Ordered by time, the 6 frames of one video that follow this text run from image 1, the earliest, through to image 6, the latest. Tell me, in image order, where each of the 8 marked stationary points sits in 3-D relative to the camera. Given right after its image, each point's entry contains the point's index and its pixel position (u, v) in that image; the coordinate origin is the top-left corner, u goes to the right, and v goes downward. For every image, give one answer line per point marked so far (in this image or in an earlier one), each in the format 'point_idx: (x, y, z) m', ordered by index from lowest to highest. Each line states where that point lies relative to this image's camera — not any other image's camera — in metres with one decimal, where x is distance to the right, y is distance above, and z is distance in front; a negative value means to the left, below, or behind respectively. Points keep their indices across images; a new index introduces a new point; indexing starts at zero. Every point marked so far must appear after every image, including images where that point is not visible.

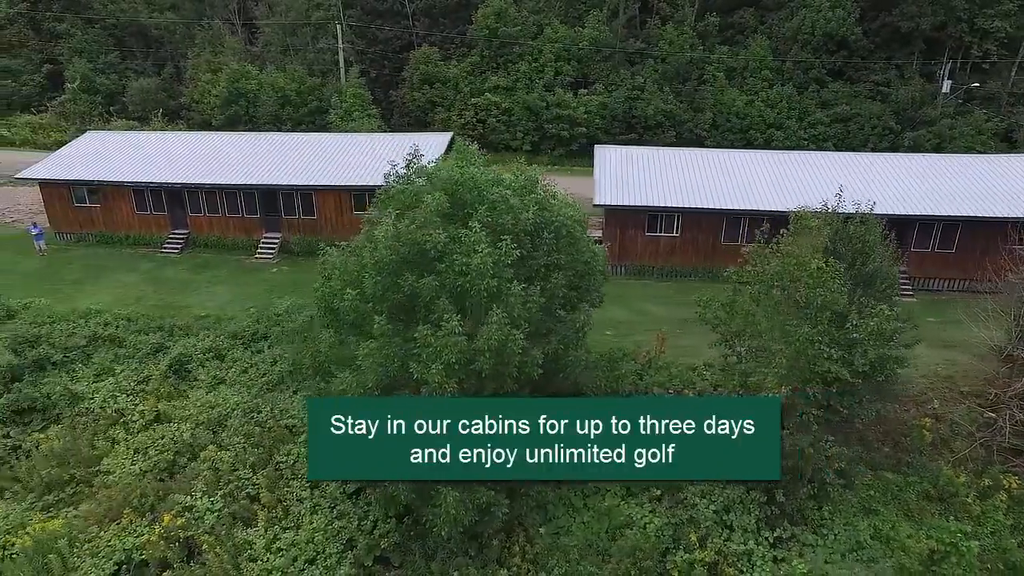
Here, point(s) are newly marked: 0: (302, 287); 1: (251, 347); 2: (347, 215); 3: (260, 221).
0: (-5.7, 0.0, +17.8) m
1: (-6.3, -1.4, +15.2) m
2: (-5.0, +2.2, +19.4) m
3: (-7.9, +2.1, +20.0) m
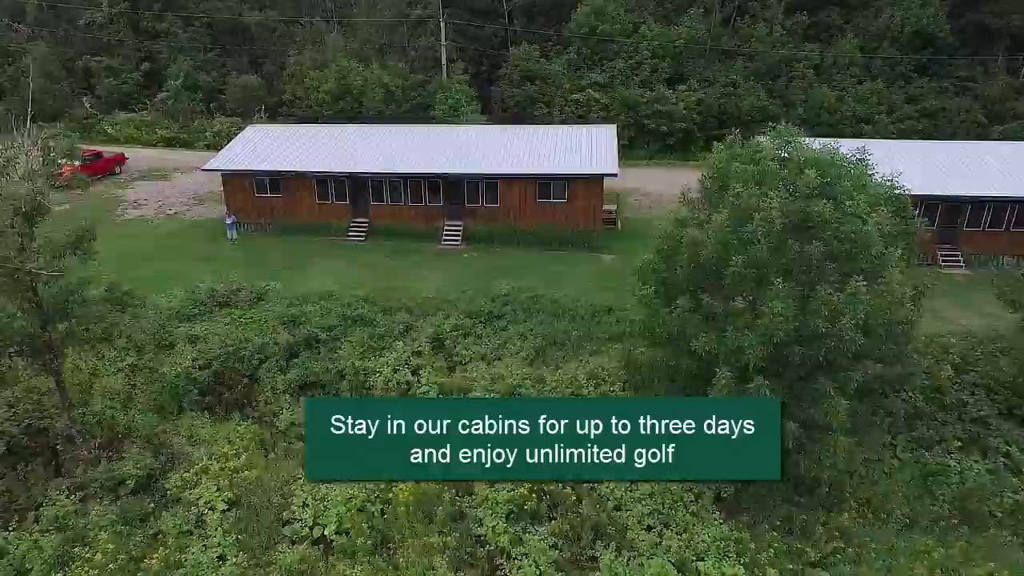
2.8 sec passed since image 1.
0: (0.0, +0.5, +18.7) m
1: (-0.5, -0.9, +16.0) m
2: (+0.7, +2.7, +20.3) m
3: (-2.3, +2.6, +20.8) m
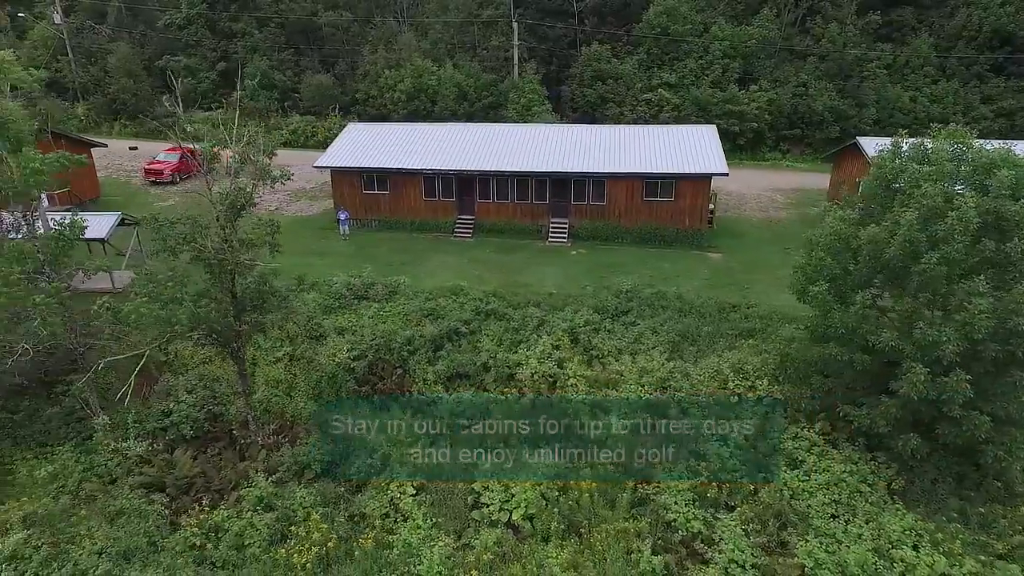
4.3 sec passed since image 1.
0: (+3.5, +0.6, +19.1) m
1: (+2.8, -0.8, +16.4) m
2: (+4.1, +2.8, +20.6) m
3: (+1.2, +2.7, +21.2) m
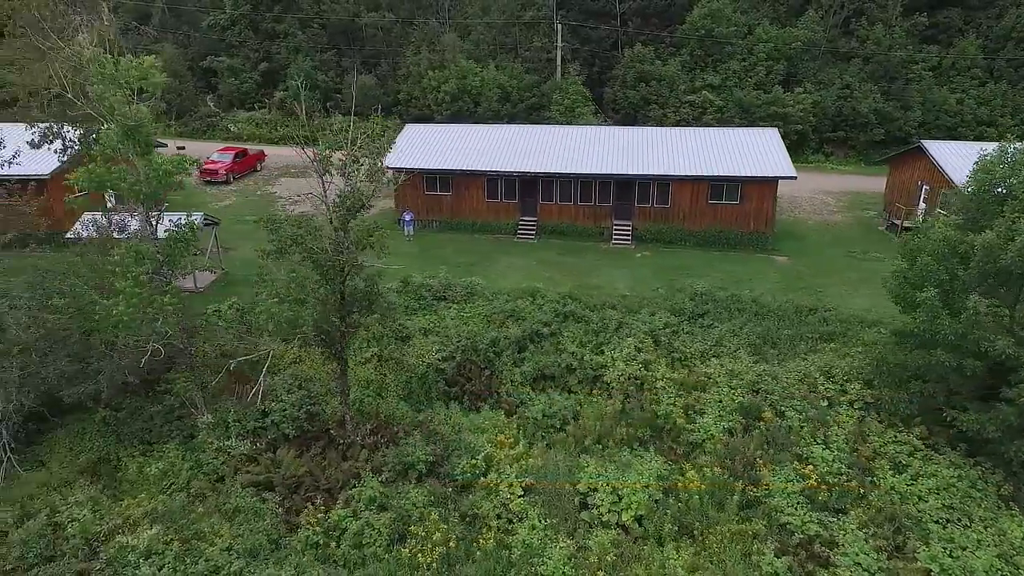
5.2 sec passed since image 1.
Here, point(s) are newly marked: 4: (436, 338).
0: (+5.5, +0.5, +19.1) m
1: (+4.9, -0.9, +16.4) m
2: (+6.3, +2.7, +20.7) m
3: (+3.3, +2.6, +21.3) m
4: (-1.8, -1.2, +15.3) m
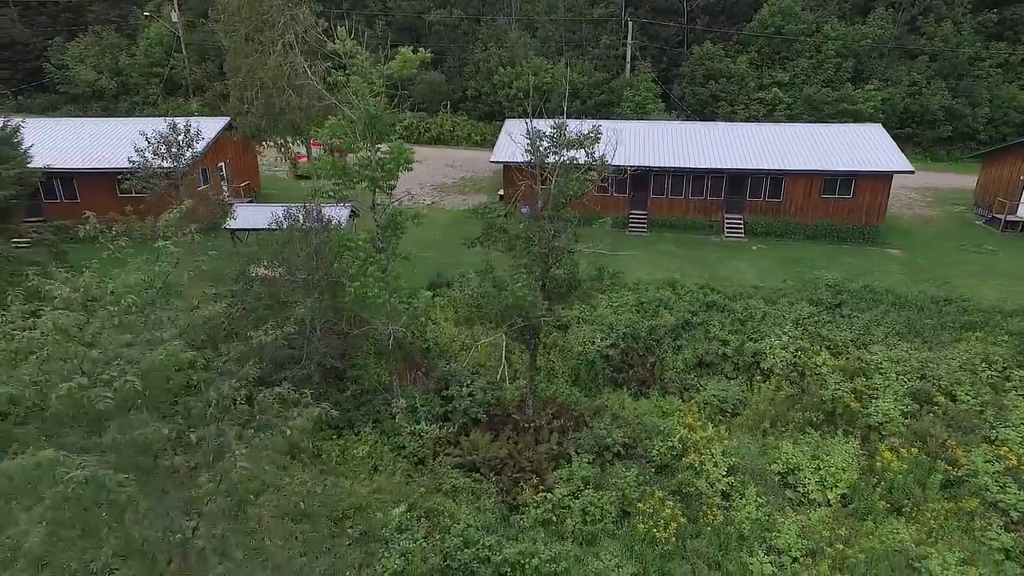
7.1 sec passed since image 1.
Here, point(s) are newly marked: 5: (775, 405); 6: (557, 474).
0: (+9.4, +0.8, +19.4) m
1: (+8.7, -0.6, +16.8) m
2: (+10.1, +3.0, +21.0) m
3: (+7.2, +2.9, +21.6) m
4: (+2.0, -0.9, +15.6) m
5: (+5.7, -2.5, +13.7) m
6: (+0.8, -3.5, +11.8) m
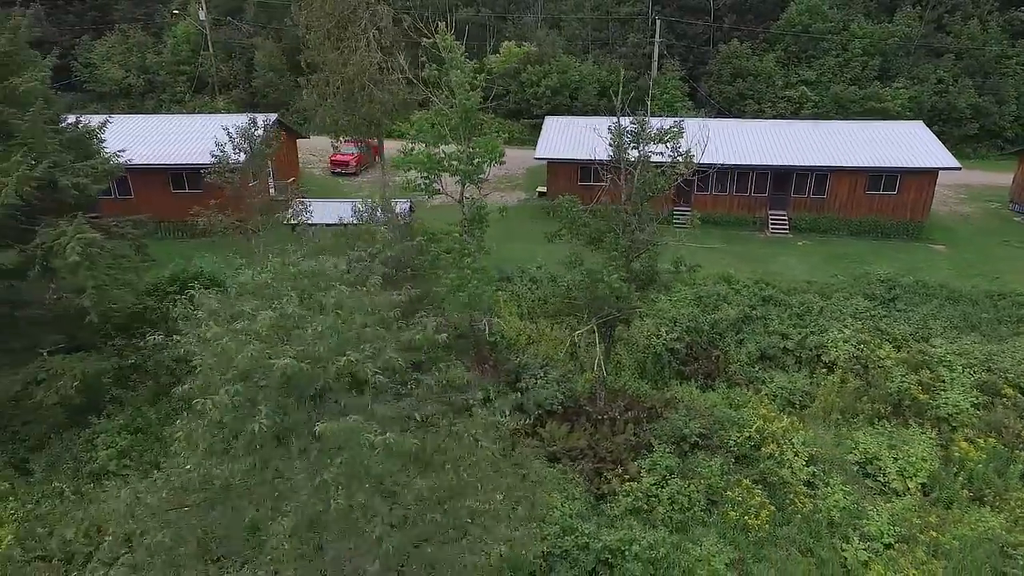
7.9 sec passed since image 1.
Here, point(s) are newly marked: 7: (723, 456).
0: (+11.0, +0.9, +19.6) m
1: (+10.3, -0.5, +16.9) m
2: (+11.7, +3.1, +21.2) m
3: (+8.7, +3.1, +21.8) m
4: (+3.6, -0.8, +15.8) m
5: (+7.3, -2.4, +13.9) m
6: (+2.4, -3.3, +12.0) m
7: (+4.1, -3.2, +12.2) m
